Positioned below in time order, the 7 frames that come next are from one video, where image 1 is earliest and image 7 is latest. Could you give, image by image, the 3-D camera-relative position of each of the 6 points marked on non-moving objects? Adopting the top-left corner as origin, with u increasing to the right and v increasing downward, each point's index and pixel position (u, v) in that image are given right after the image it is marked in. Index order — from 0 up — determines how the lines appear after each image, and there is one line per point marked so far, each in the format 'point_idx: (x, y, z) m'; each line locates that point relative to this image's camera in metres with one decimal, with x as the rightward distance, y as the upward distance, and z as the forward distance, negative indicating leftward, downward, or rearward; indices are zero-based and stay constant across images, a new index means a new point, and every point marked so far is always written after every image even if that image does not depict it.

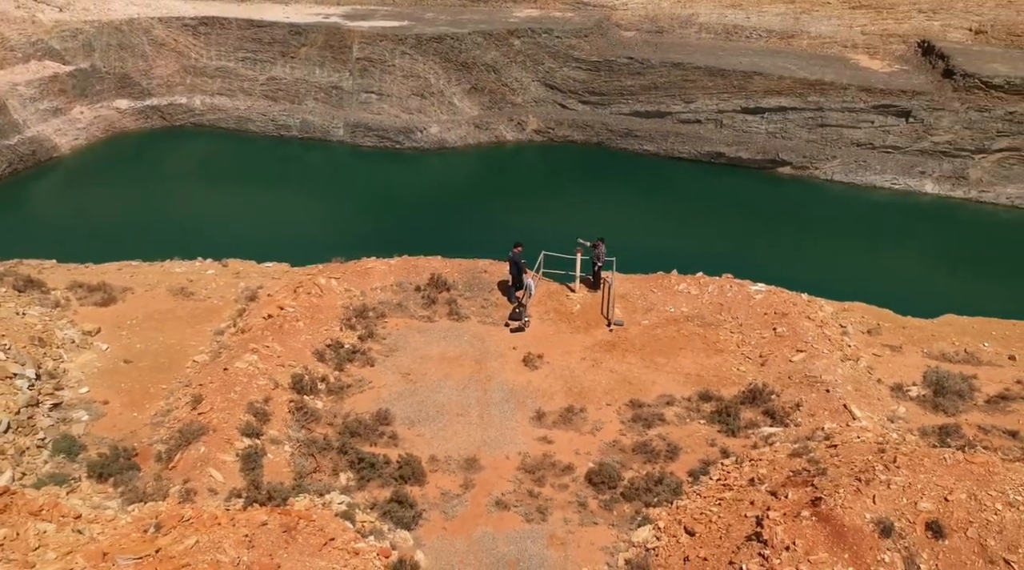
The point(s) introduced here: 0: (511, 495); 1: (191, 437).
0: (0.0, -2.8, +12.6) m
1: (-4.4, -2.1, +13.0) m
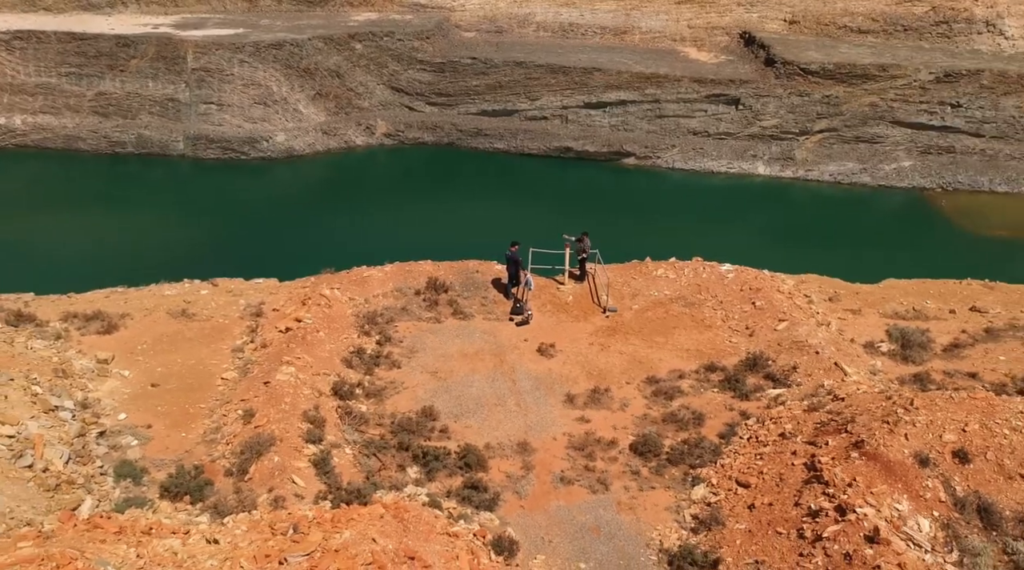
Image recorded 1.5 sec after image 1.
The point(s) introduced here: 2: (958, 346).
0: (+0.9, -2.7, +13.7) m
1: (-3.6, -2.3, +13.4) m
2: (+8.1, -1.1, +16.9) m
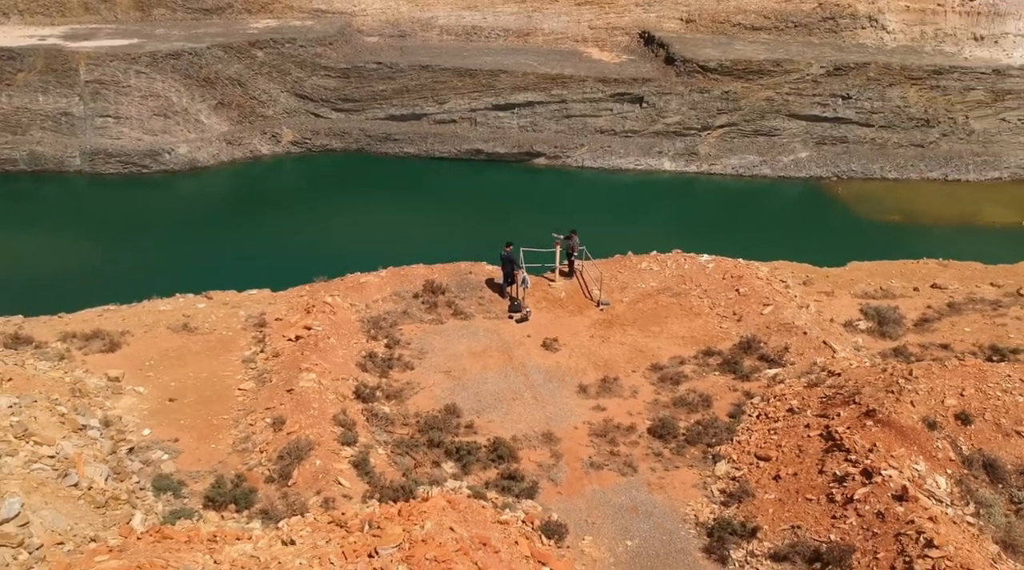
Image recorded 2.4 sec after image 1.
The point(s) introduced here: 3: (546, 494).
0: (+1.3, -2.6, +14.3) m
1: (-3.1, -2.4, +13.6) m
2: (+8.1, -0.7, +18.2) m
3: (+0.5, -3.0, +13.5) m
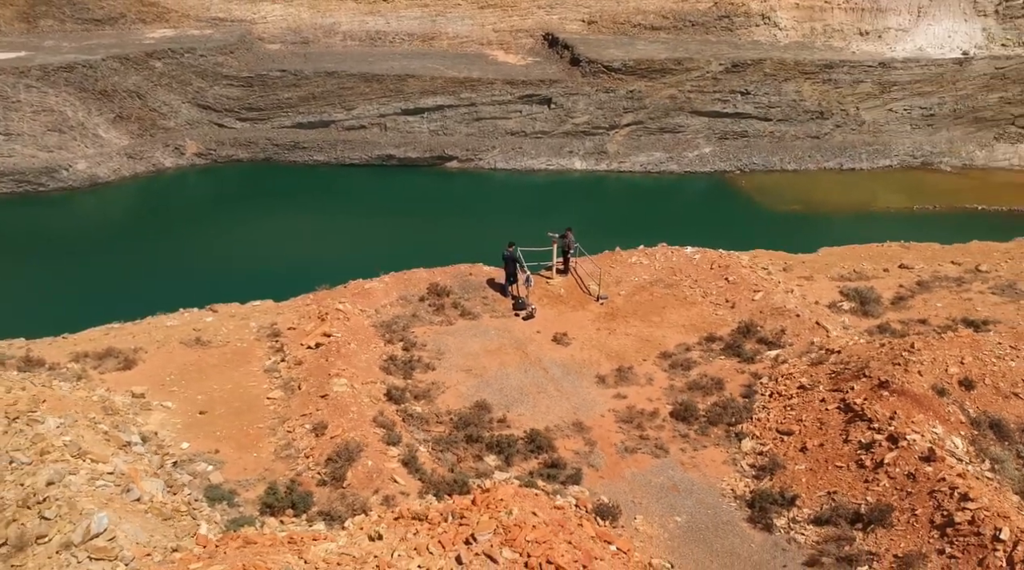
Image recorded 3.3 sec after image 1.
0: (+1.9, -2.5, +15.1) m
1: (-2.4, -2.5, +13.9) m
2: (+8.2, -0.3, +19.6) m
3: (+1.2, -2.9, +14.1) m
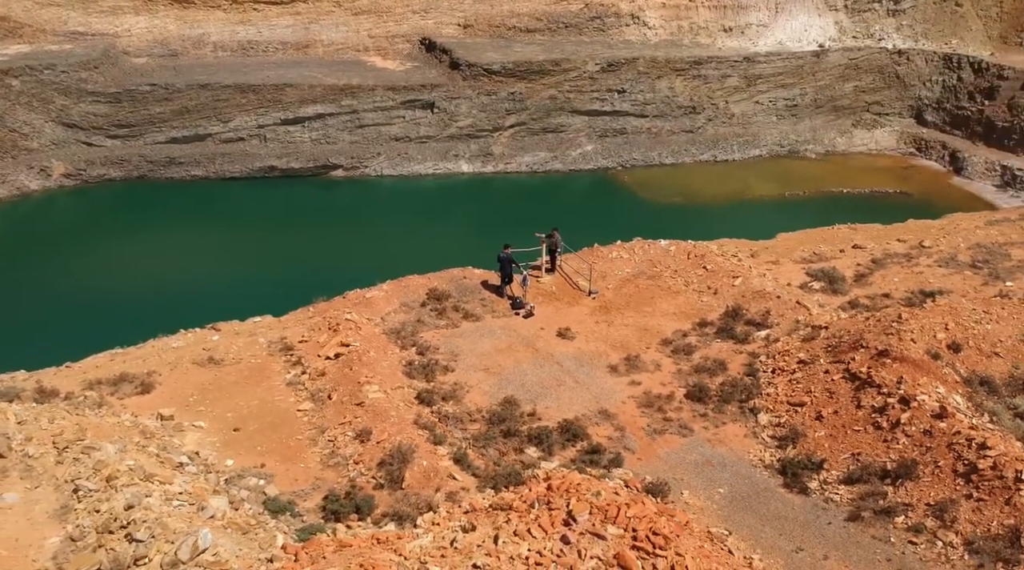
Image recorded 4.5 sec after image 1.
0: (+2.4, -2.4, +16.0) m
1: (-1.7, -2.6, +14.3) m
2: (+8.0, +0.2, +21.2) m
3: (+1.9, -2.8, +14.9) m
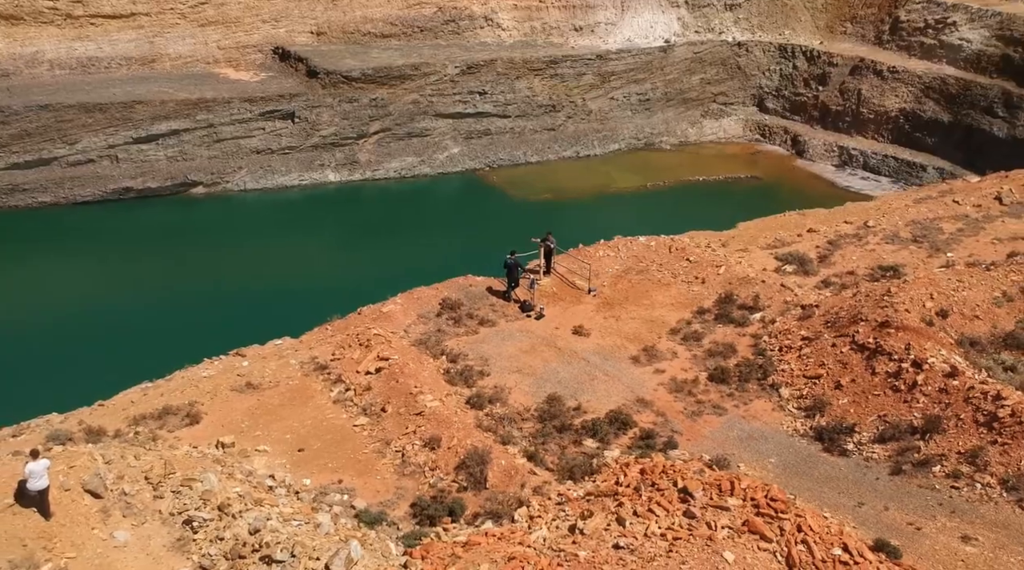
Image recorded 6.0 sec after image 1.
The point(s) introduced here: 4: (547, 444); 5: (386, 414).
0: (+3.3, -2.2, +17.2) m
1: (-0.5, -2.8, +15.0) m
2: (+7.8, +0.7, +23.2) m
3: (+2.9, -2.7, +16.1) m
4: (+0.6, -2.7, +15.9) m
5: (-2.2, -2.2, +16.4) m
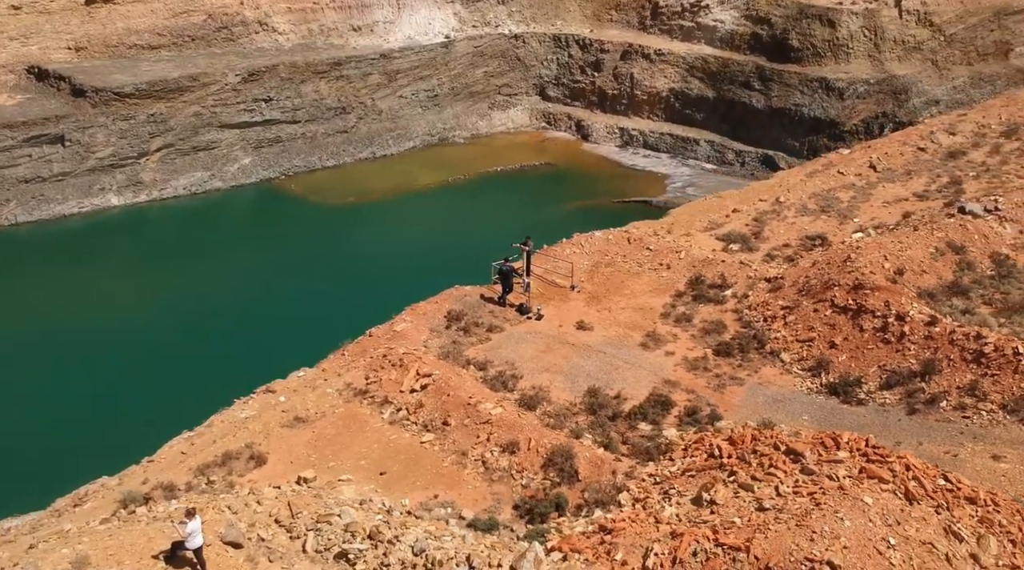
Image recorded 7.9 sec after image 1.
0: (+4.0, -1.9, +18.9) m
1: (+0.9, -2.9, +15.9) m
2: (+6.8, +1.4, +25.6) m
3: (+3.9, -2.5, +17.7) m
4: (+1.7, -2.7, +17.0) m
5: (-1.1, -2.6, +16.9) m
